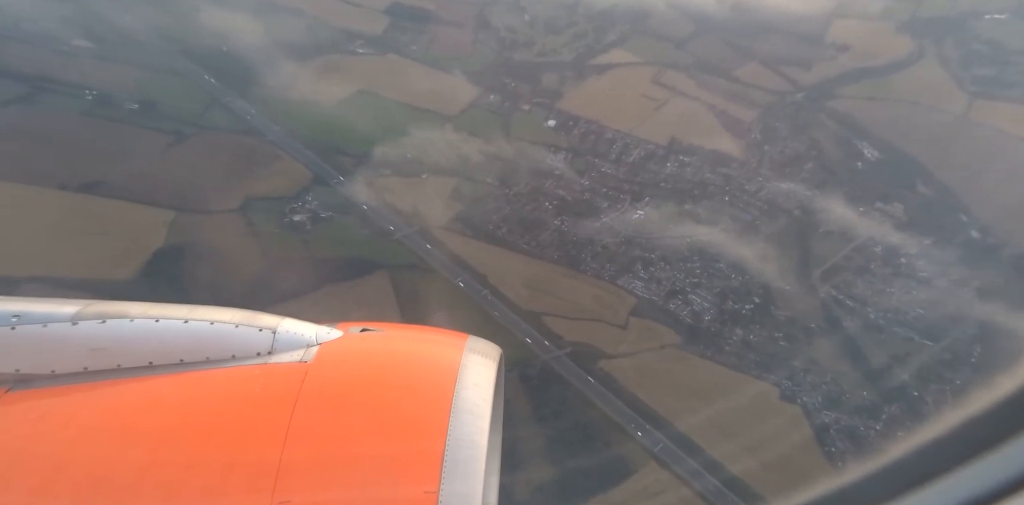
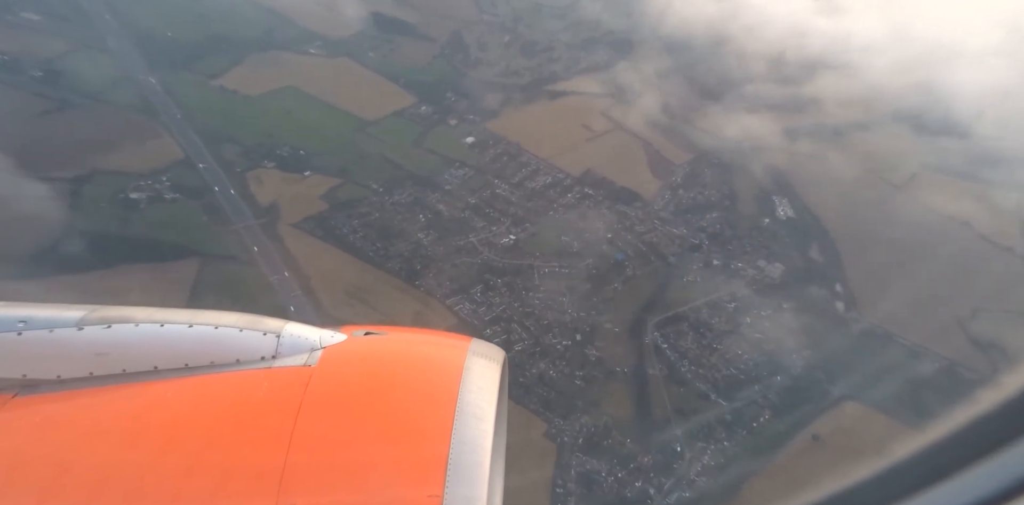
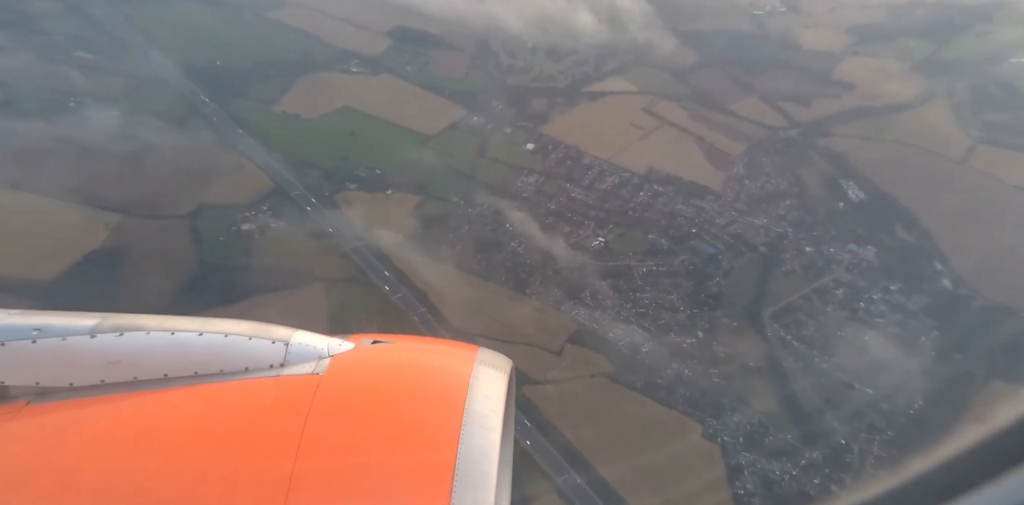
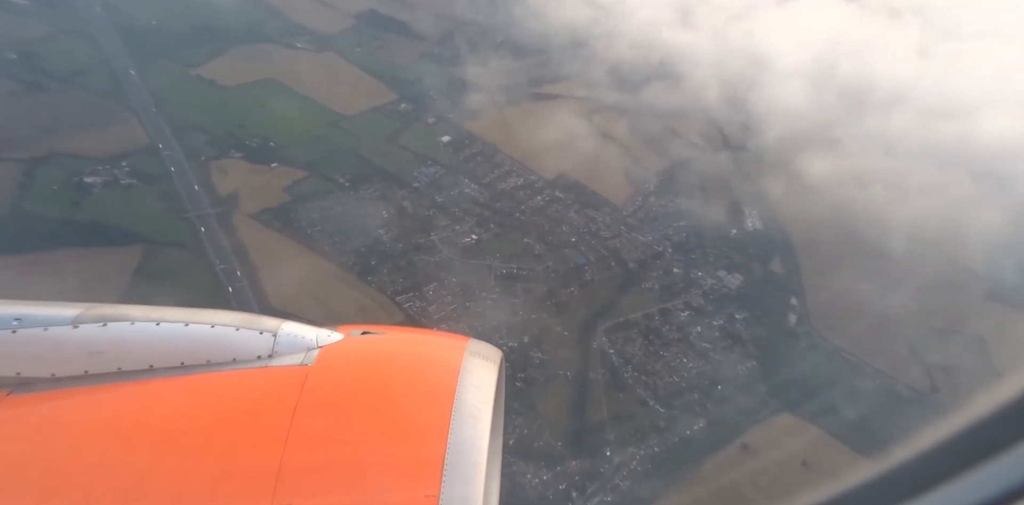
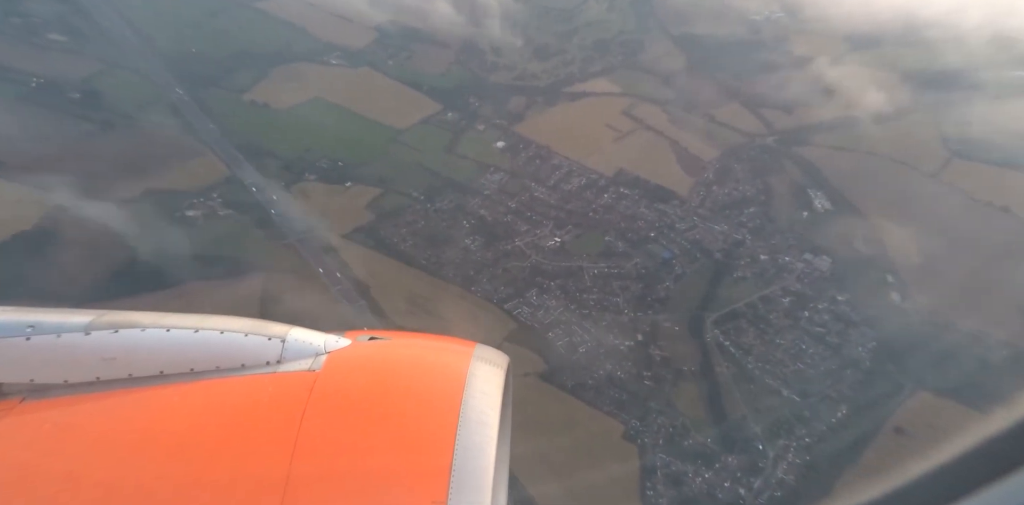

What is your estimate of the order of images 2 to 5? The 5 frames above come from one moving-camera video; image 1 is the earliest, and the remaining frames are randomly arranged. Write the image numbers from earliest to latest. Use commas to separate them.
3, 5, 2, 4
